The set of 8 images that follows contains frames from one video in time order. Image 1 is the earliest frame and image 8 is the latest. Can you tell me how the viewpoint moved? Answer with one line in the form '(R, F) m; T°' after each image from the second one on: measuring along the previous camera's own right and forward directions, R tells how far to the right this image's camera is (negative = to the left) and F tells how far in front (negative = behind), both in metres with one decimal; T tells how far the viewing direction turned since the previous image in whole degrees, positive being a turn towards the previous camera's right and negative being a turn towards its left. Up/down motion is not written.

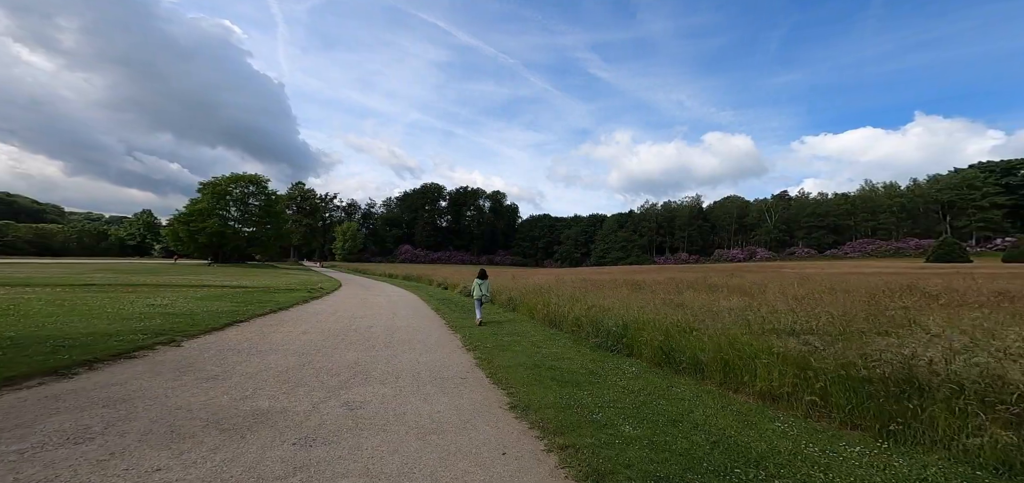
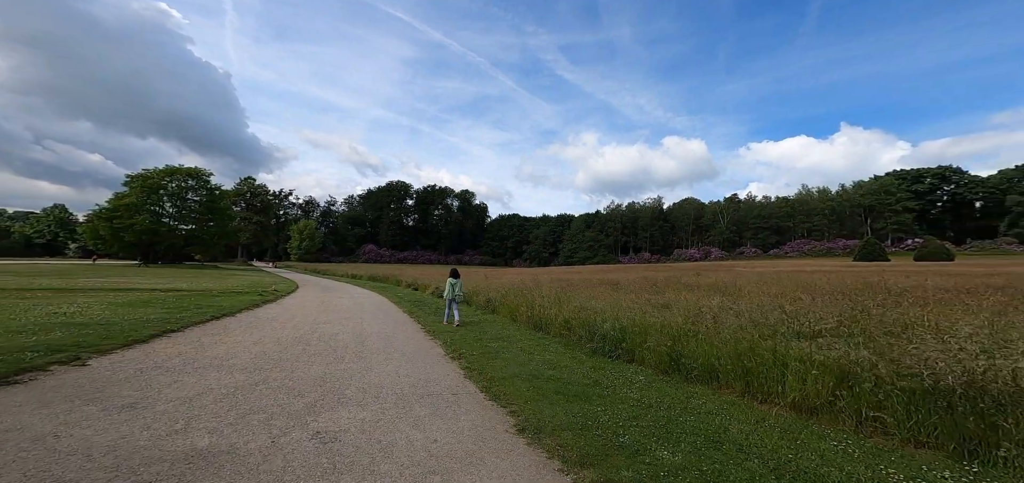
(-0.5, +0.9) m; +5°
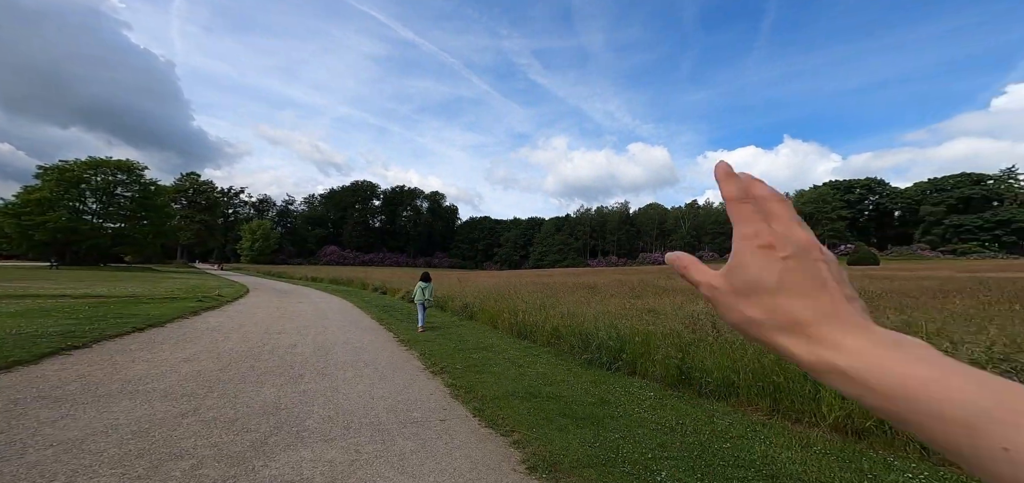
(-0.4, +0.9) m; +4°
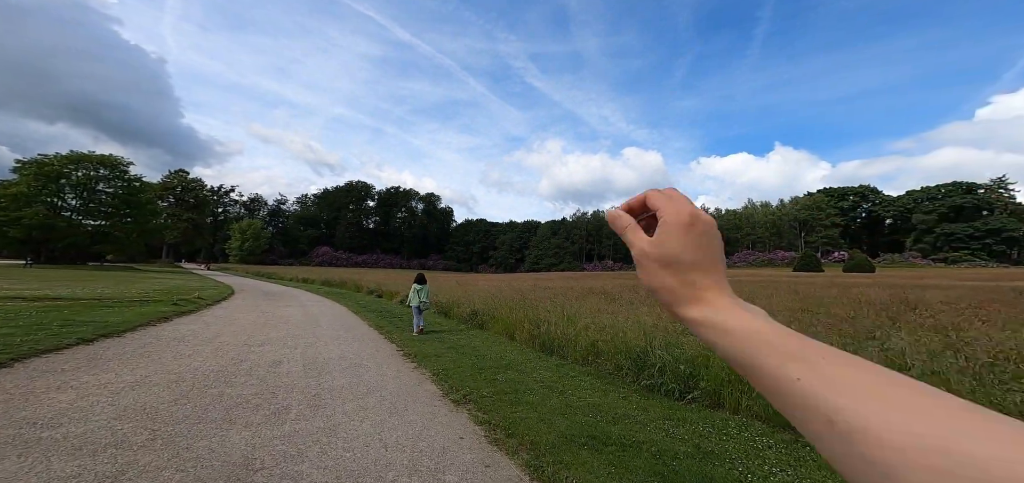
(-0.7, +1.6) m; +1°
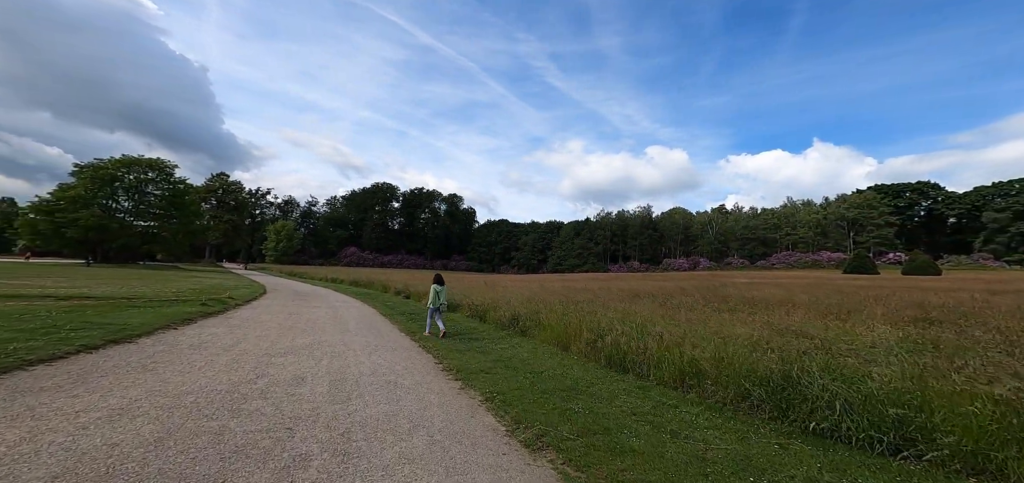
(-0.7, +1.5) m; -3°
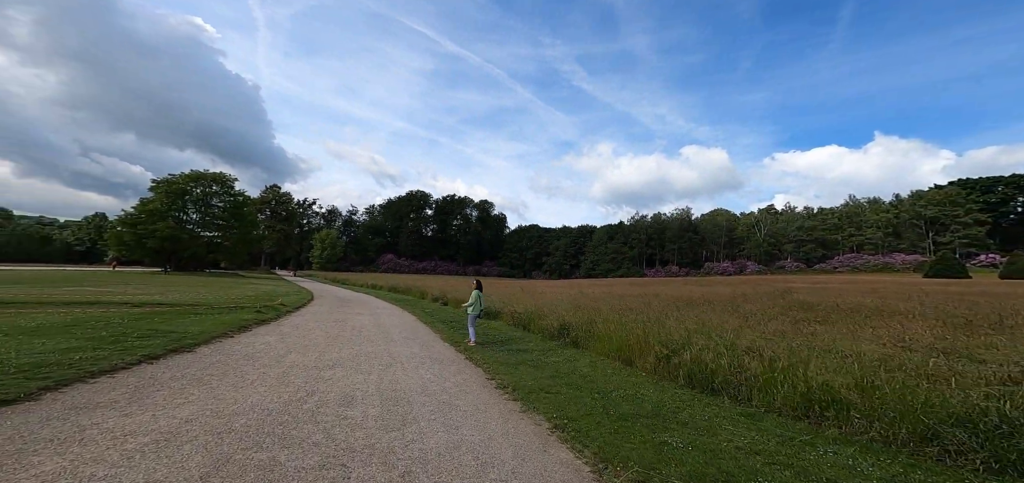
(-0.4, +0.7) m; -5°
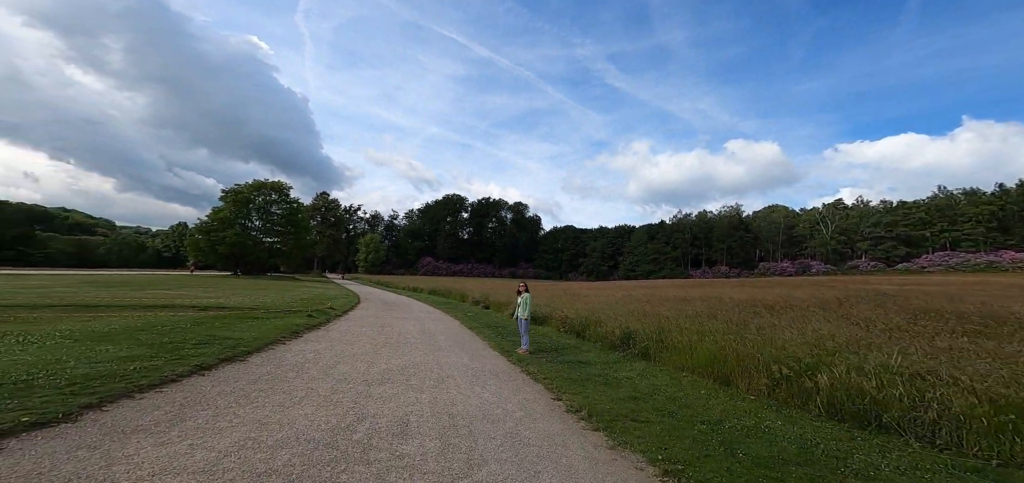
(-0.4, +1.0) m; -6°
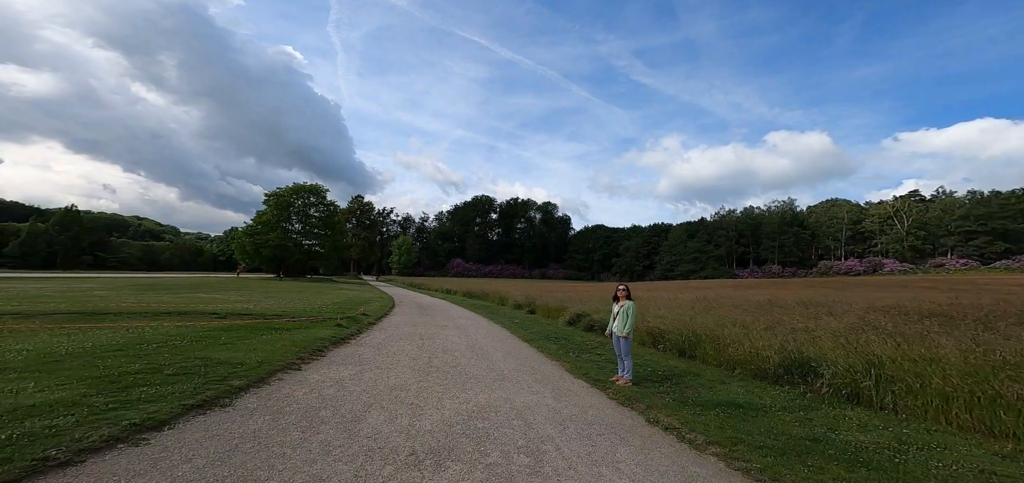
(-1.5, +4.0) m; -4°
